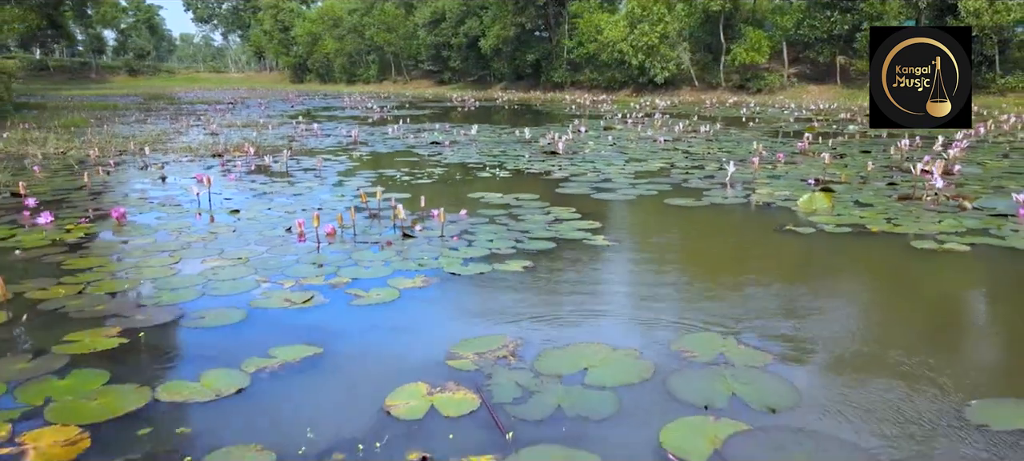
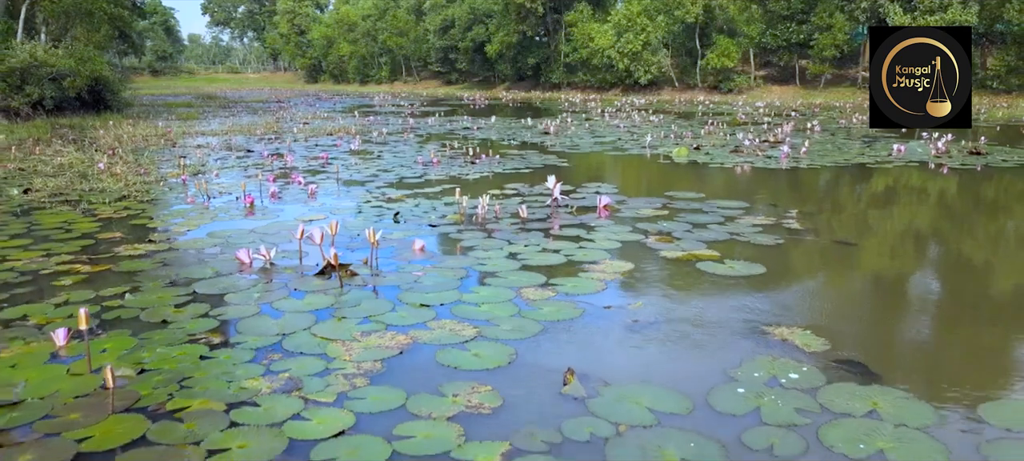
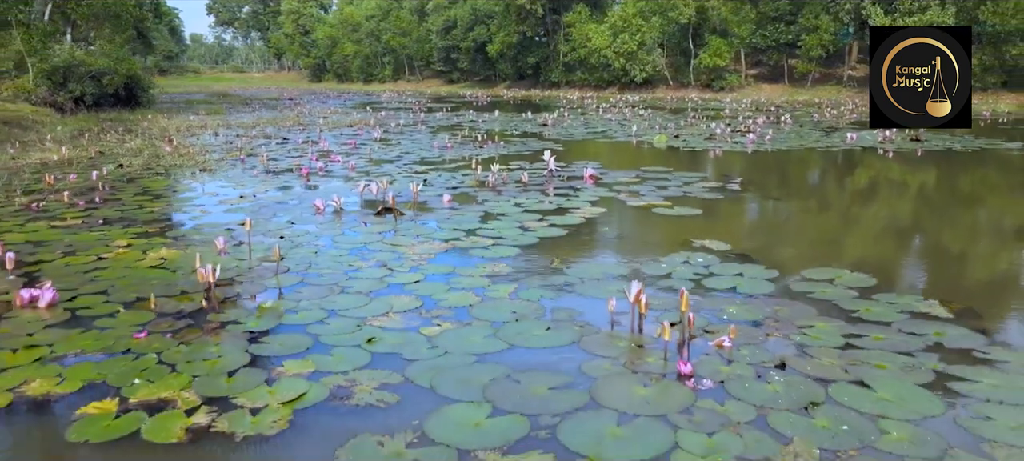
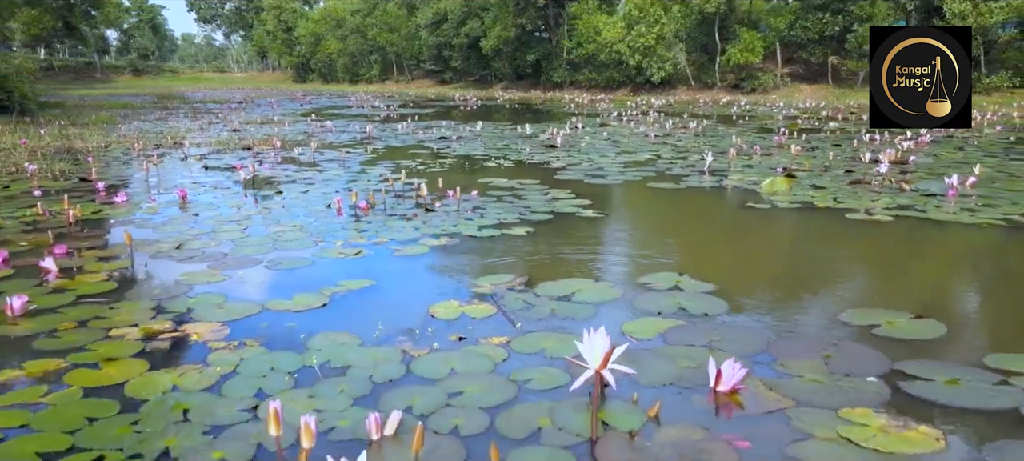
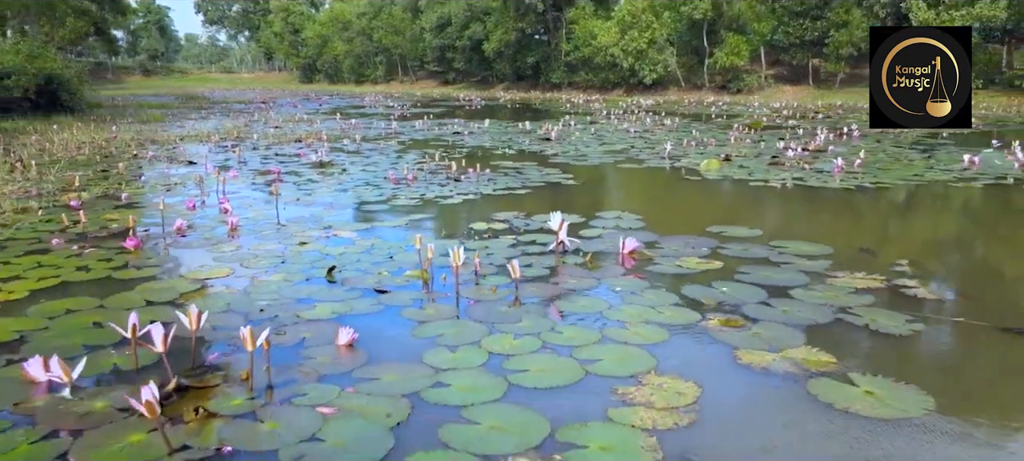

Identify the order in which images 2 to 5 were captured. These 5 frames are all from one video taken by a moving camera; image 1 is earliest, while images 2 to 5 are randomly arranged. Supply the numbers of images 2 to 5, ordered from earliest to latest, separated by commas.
4, 5, 2, 3
